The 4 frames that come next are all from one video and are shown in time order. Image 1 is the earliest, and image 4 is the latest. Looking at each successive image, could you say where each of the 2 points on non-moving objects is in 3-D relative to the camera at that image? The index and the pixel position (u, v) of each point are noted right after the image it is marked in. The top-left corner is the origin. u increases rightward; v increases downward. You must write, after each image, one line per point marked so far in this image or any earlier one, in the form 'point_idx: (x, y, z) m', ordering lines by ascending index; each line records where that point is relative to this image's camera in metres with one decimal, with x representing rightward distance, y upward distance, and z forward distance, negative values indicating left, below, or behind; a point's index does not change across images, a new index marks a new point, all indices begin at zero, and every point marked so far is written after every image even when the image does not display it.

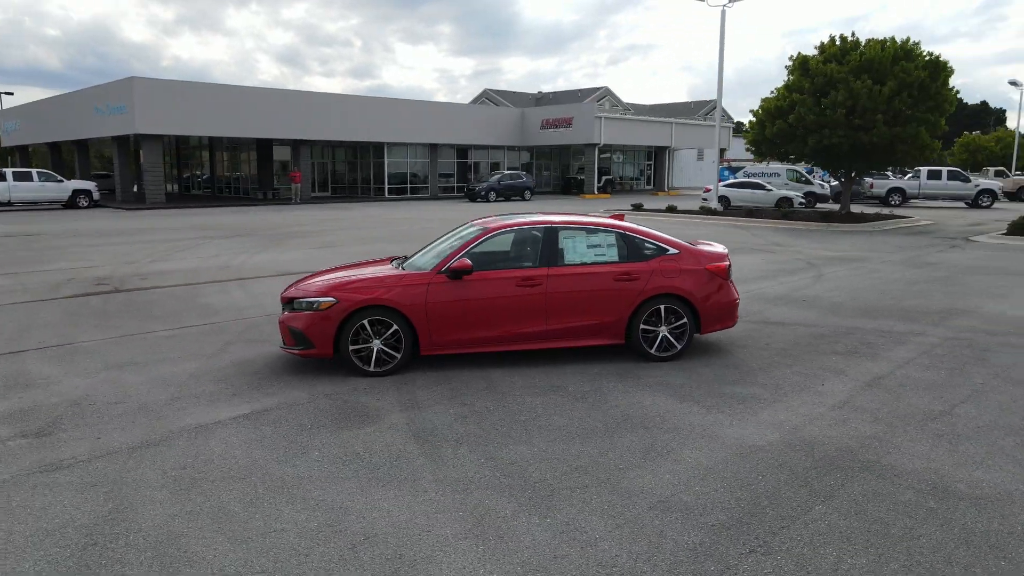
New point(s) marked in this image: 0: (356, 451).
0: (-1.0, -1.1, +5.1) m
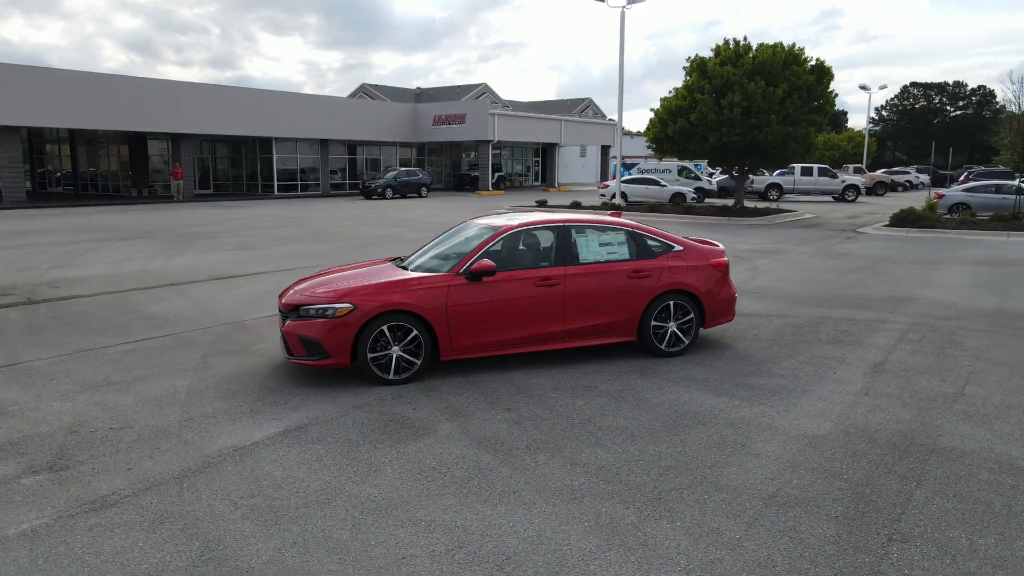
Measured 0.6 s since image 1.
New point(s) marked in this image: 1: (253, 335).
0: (-0.5, -1.2, +4.9) m
1: (-3.1, -0.6, +8.7) m
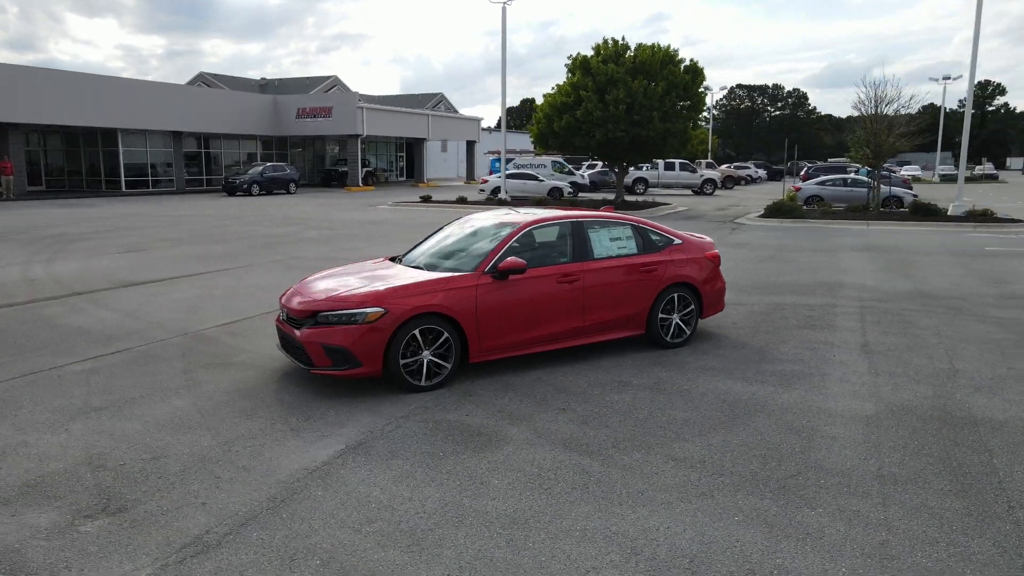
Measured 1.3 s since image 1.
0: (+0.2, -1.2, +4.7) m
1: (-3.1, -0.6, +8.0) m
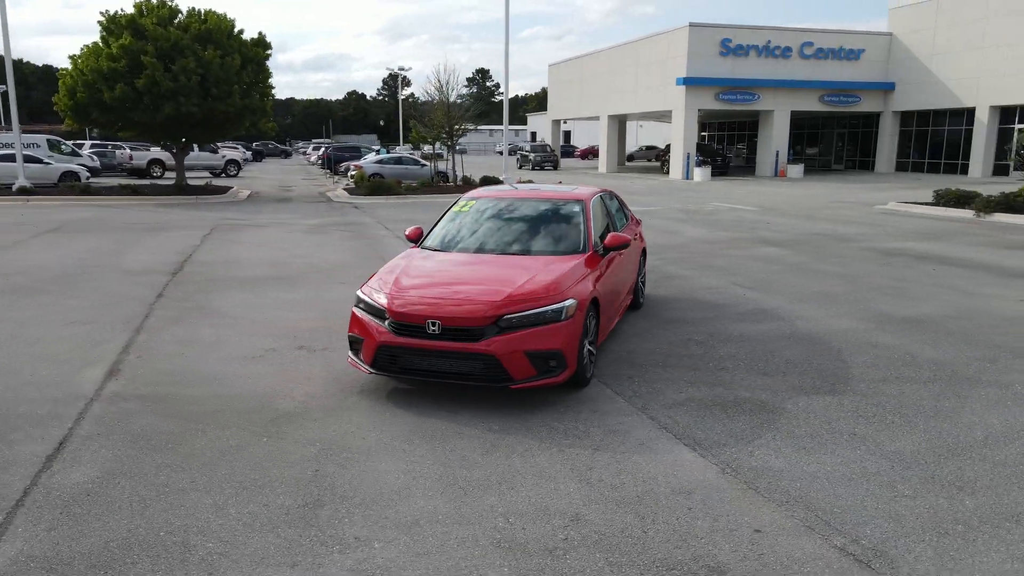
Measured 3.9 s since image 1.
0: (+2.4, -0.9, +5.2) m
1: (-2.3, -0.8, +5.6) m
